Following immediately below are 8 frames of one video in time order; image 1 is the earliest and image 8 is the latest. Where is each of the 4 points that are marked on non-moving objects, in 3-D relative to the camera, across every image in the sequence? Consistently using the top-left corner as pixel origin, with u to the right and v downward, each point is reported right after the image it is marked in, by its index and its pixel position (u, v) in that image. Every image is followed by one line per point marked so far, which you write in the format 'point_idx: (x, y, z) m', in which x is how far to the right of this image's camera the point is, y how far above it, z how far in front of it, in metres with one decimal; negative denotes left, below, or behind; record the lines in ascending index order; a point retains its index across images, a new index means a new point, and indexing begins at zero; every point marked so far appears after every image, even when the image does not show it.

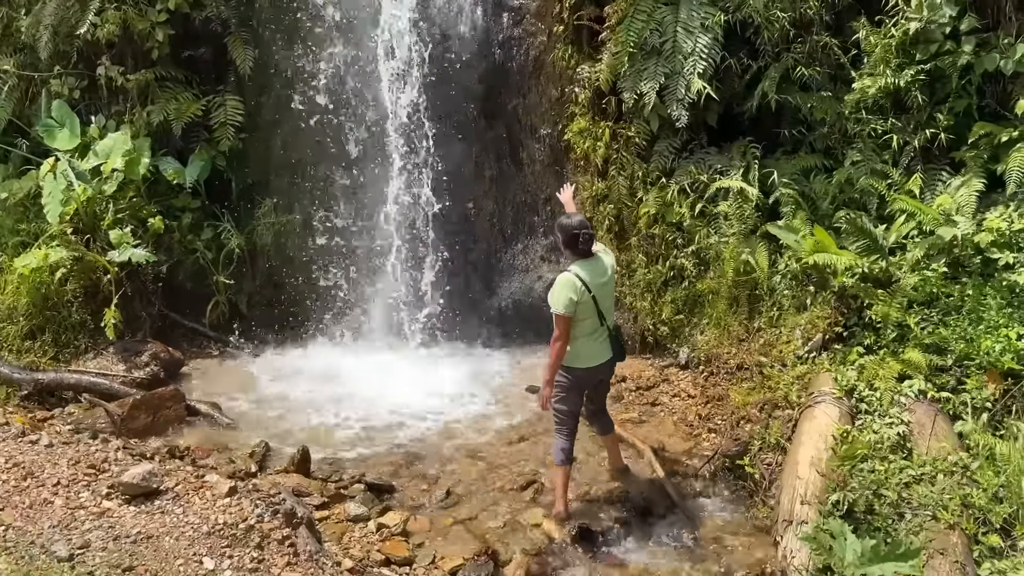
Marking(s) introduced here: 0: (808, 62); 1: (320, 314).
0: (+1.9, +1.4, +5.3) m
1: (-1.5, -0.2, +6.7) m
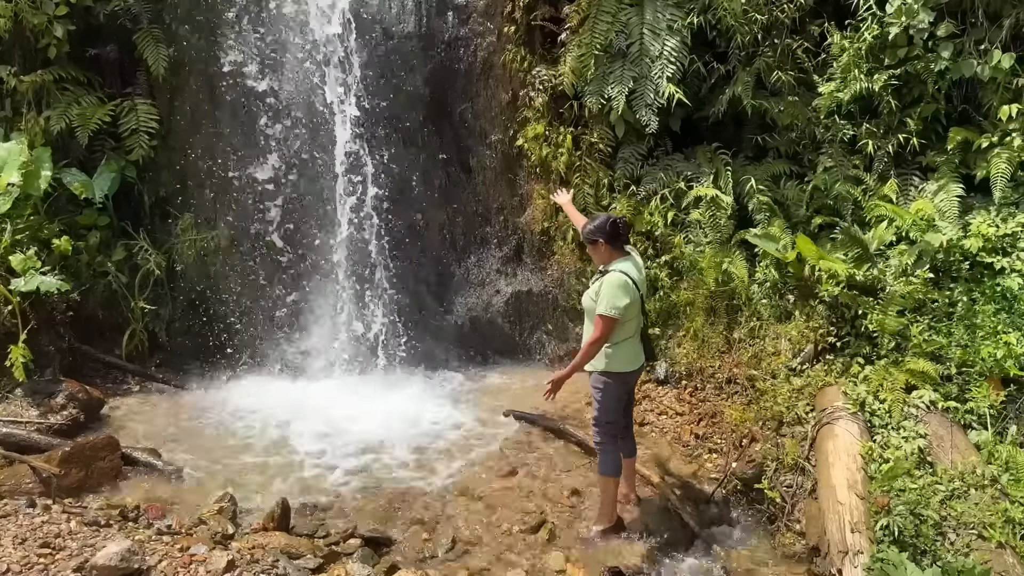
0: (+1.7, +1.3, +5.2) m
1: (-1.8, -0.4, +6.1) m
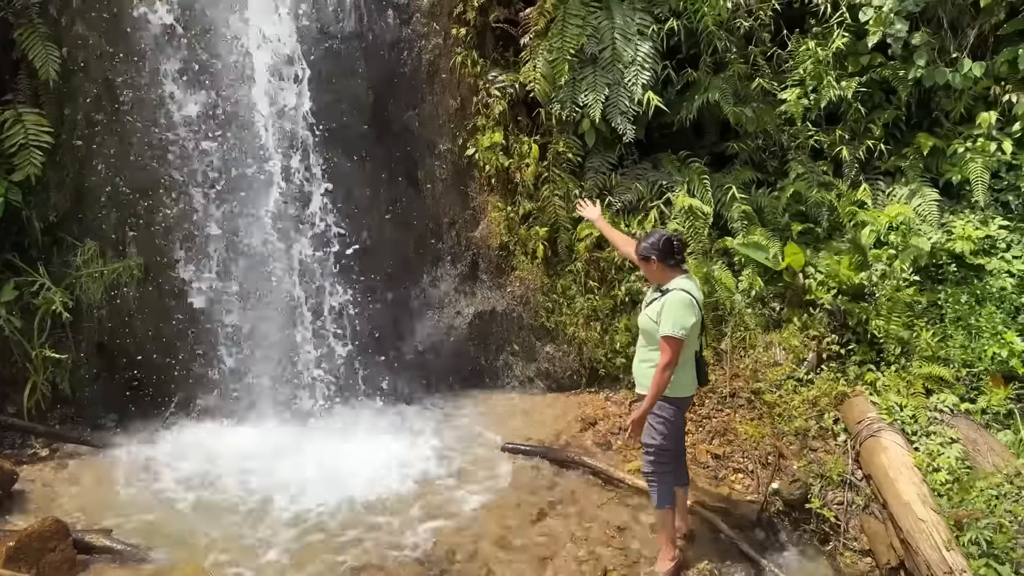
0: (+1.5, +1.3, +5.2) m
1: (-2.0, -0.6, +5.3) m
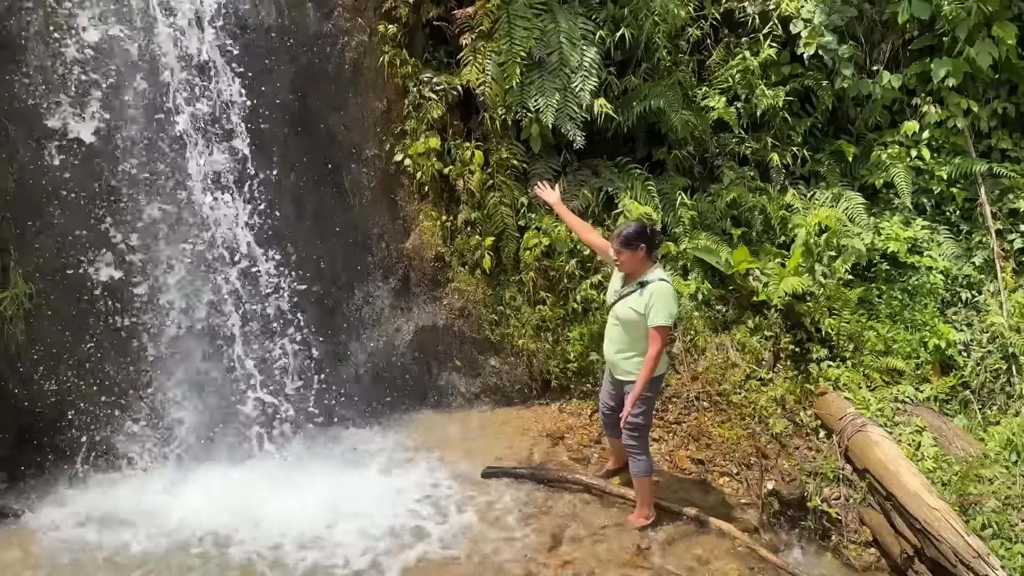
0: (+1.1, +1.3, +5.3) m
1: (-2.3, -0.8, +4.6) m
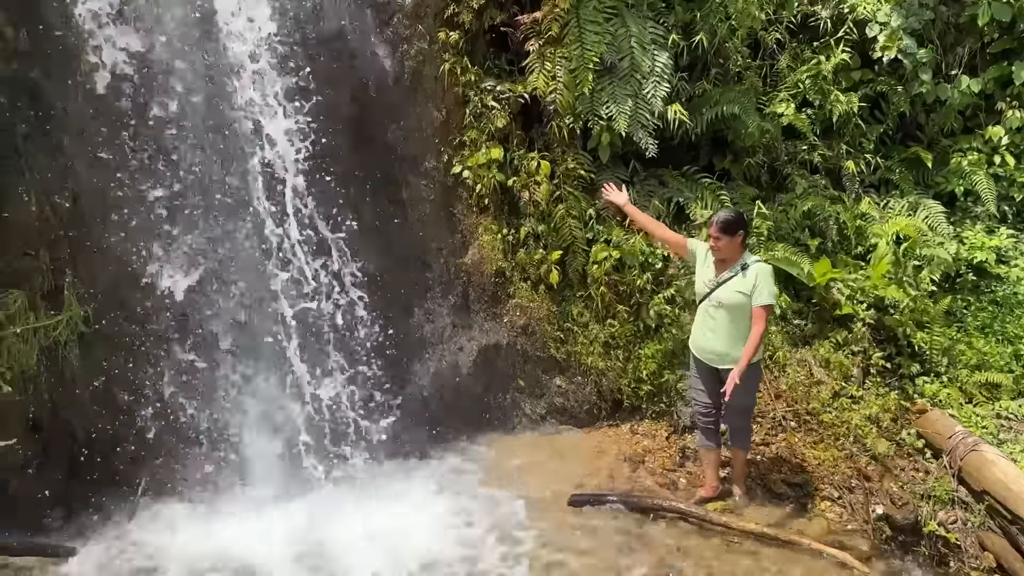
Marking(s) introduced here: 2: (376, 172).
0: (+1.5, +1.2, +5.1) m
1: (-1.8, -0.9, +4.3) m
2: (-0.8, +0.7, +4.9) m
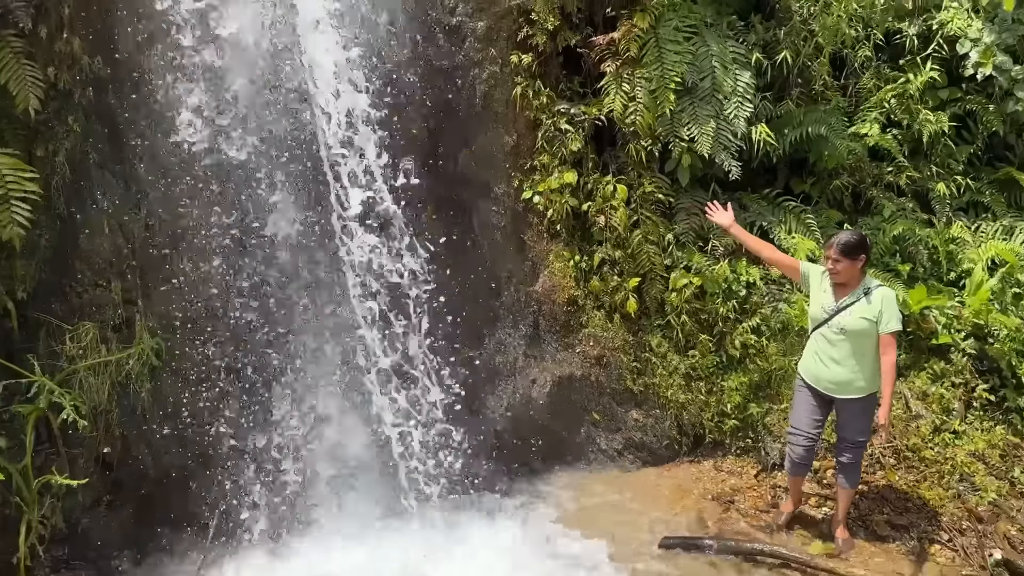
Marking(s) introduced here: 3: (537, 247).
0: (+1.9, +1.0, +4.9) m
1: (-1.4, -1.0, +4.1) m
2: (-0.4, +0.5, +4.8) m
3: (+0.2, +0.2, +4.8) m
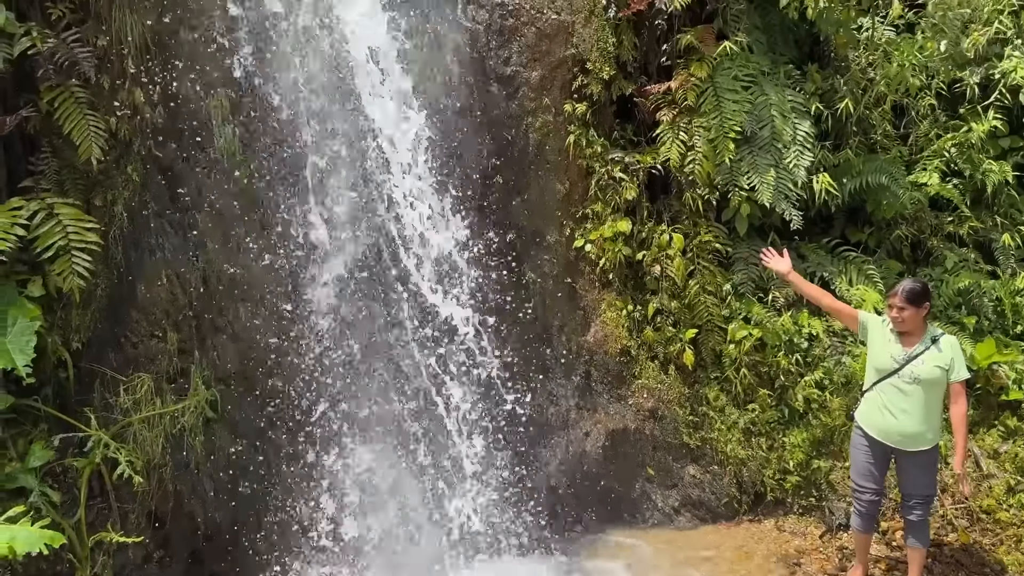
0: (+2.2, +0.7, +4.8) m
1: (-1.2, -1.3, +4.0) m
2: (-0.1, +0.2, +4.7) m
3: (+0.4, 0.0, +4.7) m
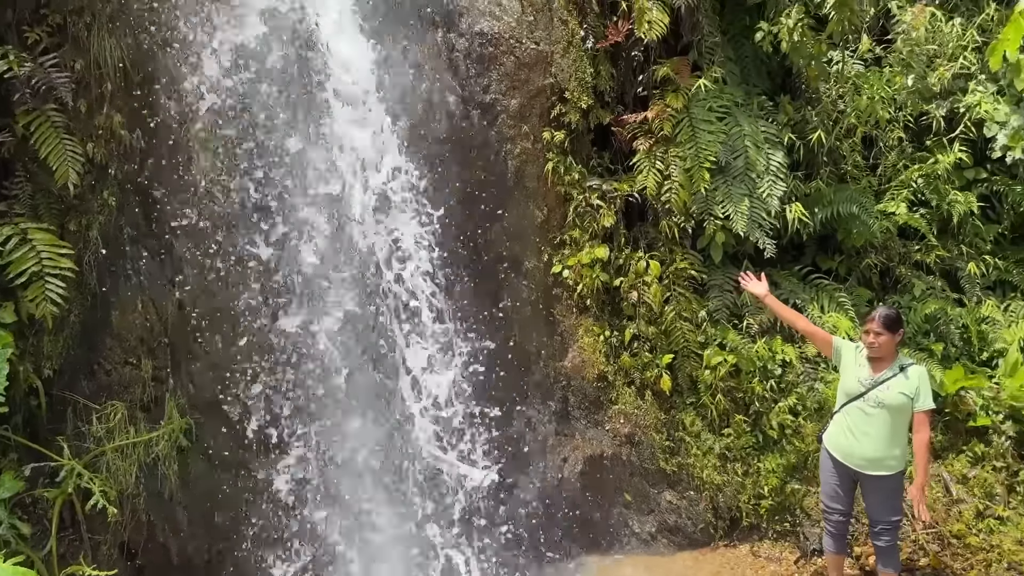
0: (+2.1, +0.6, +4.9) m
1: (-1.3, -1.4, +4.0) m
2: (-0.2, +0.1, +4.7) m
3: (+0.3, -0.2, +4.8) m
